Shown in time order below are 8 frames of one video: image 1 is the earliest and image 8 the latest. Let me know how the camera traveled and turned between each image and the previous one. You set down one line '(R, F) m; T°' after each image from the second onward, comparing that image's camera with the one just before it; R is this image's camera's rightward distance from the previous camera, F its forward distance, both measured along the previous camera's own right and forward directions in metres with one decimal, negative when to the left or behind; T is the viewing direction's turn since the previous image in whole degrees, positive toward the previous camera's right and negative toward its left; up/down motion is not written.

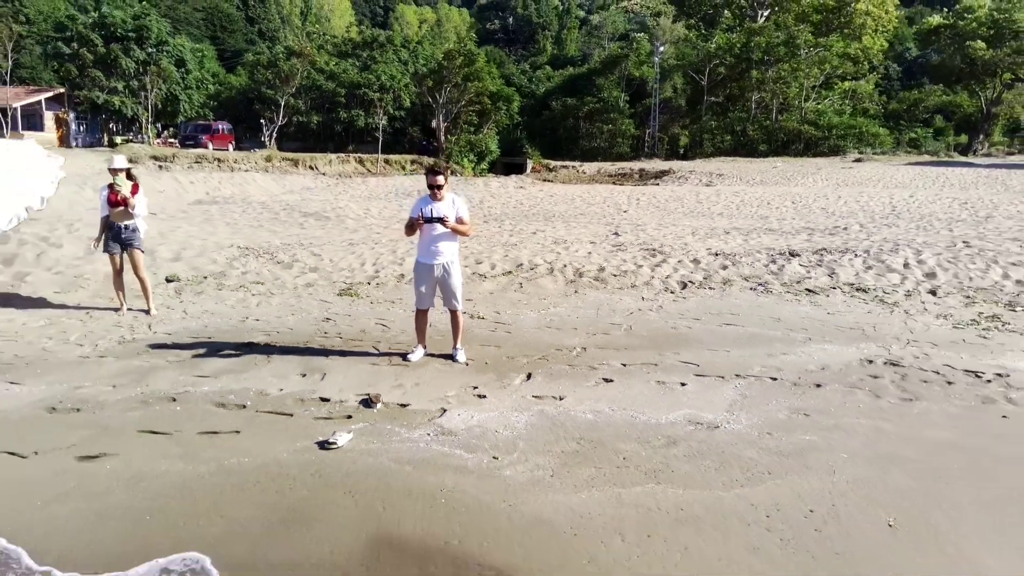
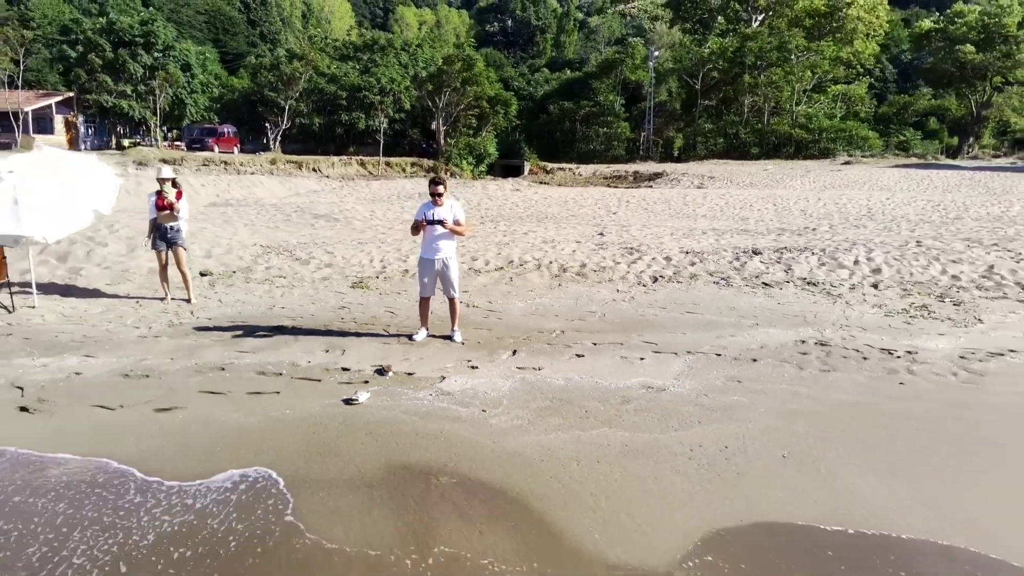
(+0.1, -0.7) m; 0°
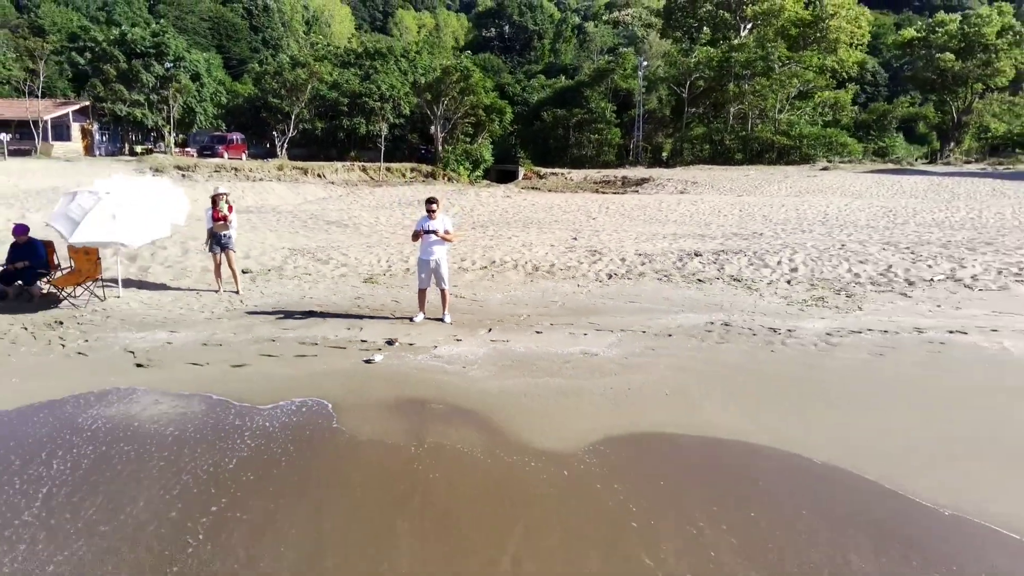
(+0.2, -1.5) m; 0°
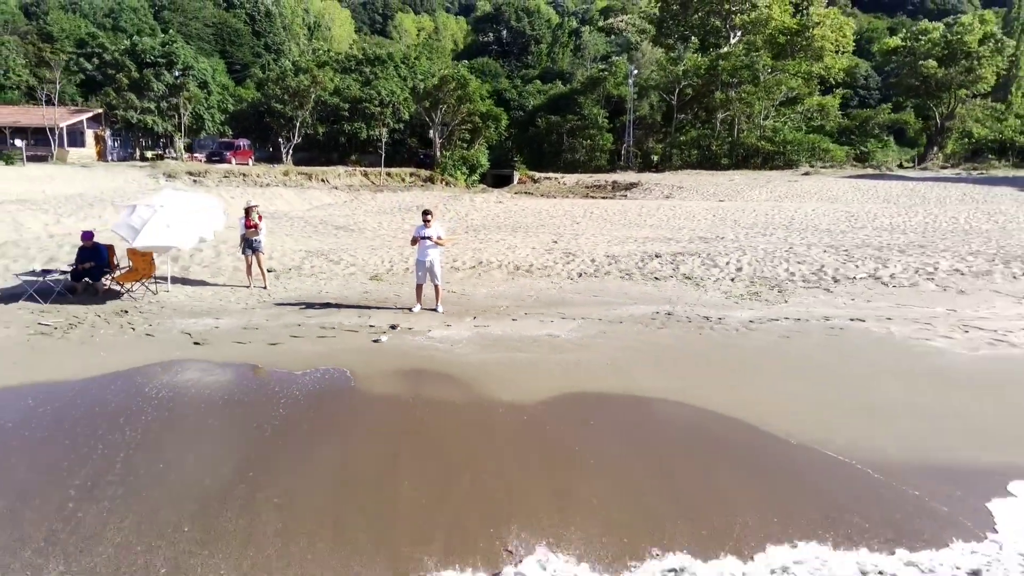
(+0.2, -1.3) m; 0°
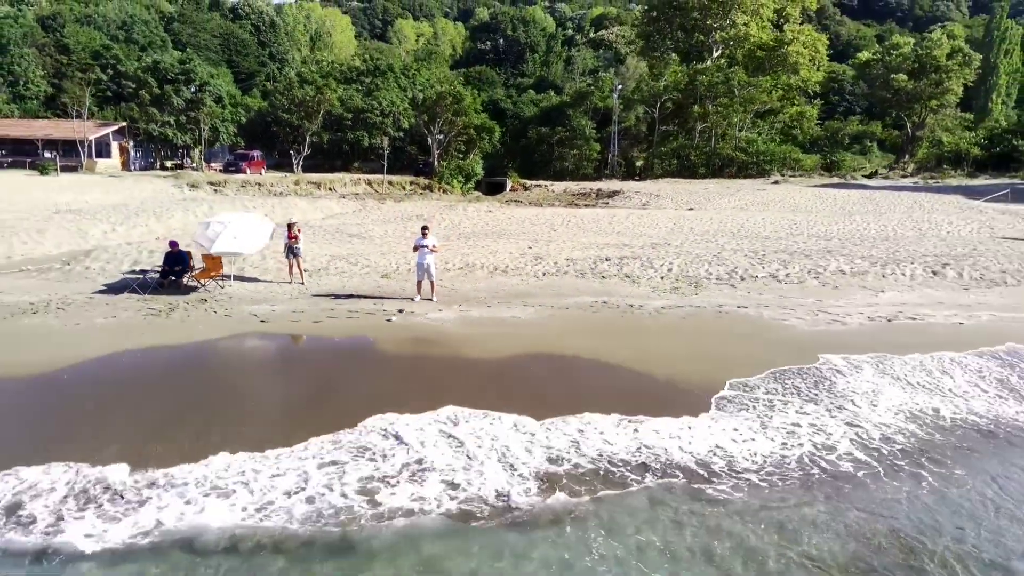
(+0.3, -2.6) m; 0°
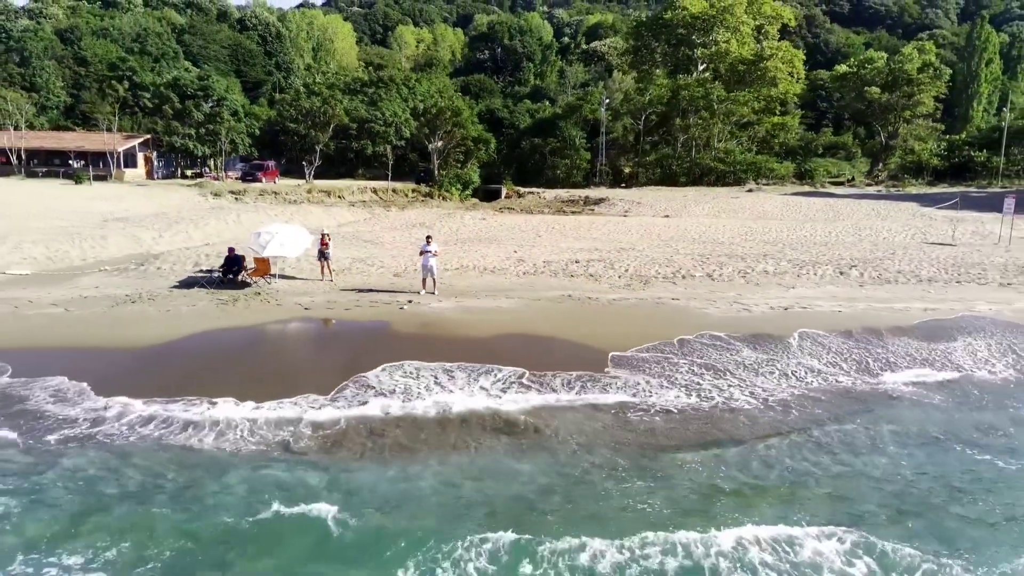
(+0.2, -2.8) m; 0°
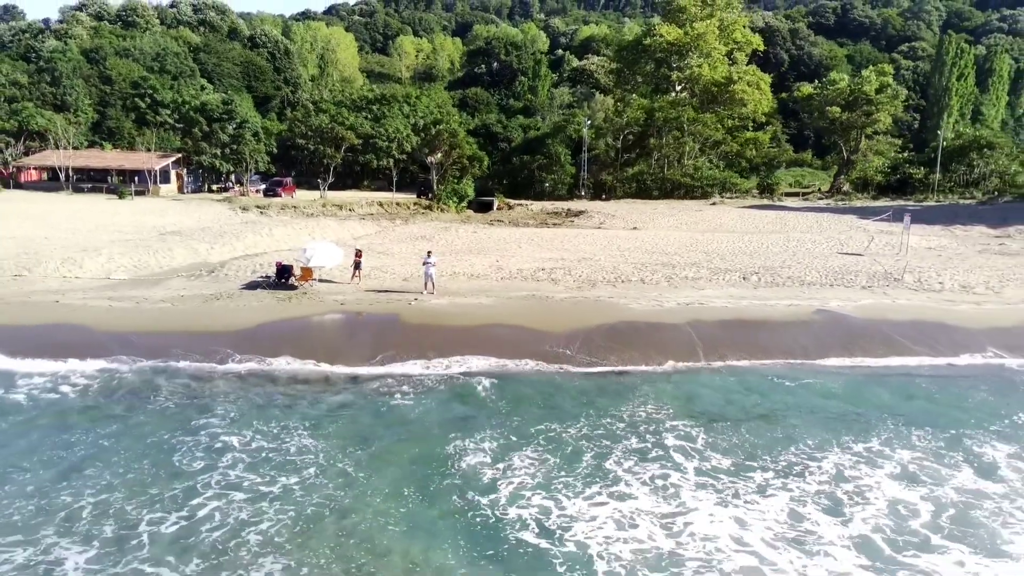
(+0.4, -4.6) m; 0°
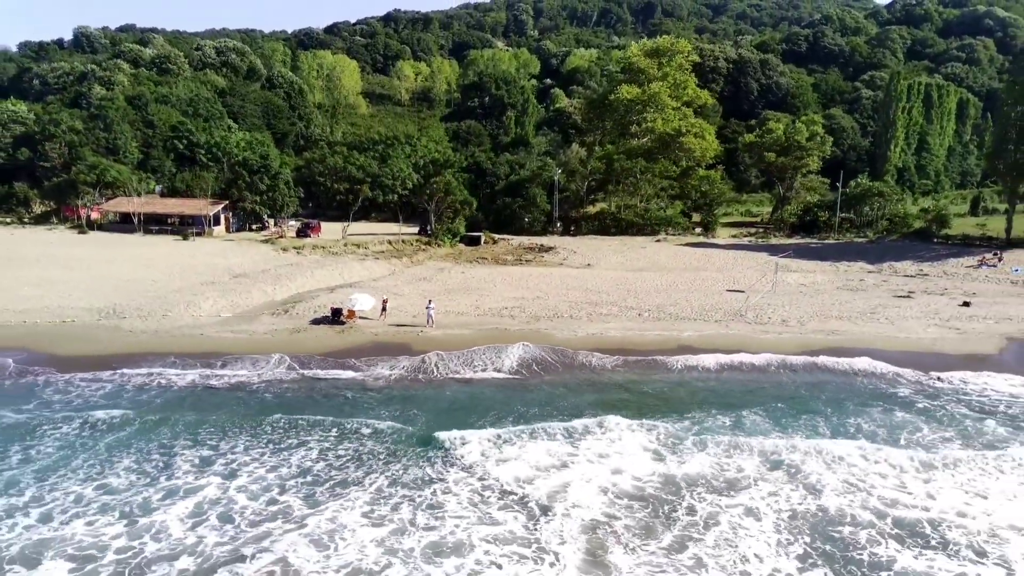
(+0.8, -9.9) m; 0°
